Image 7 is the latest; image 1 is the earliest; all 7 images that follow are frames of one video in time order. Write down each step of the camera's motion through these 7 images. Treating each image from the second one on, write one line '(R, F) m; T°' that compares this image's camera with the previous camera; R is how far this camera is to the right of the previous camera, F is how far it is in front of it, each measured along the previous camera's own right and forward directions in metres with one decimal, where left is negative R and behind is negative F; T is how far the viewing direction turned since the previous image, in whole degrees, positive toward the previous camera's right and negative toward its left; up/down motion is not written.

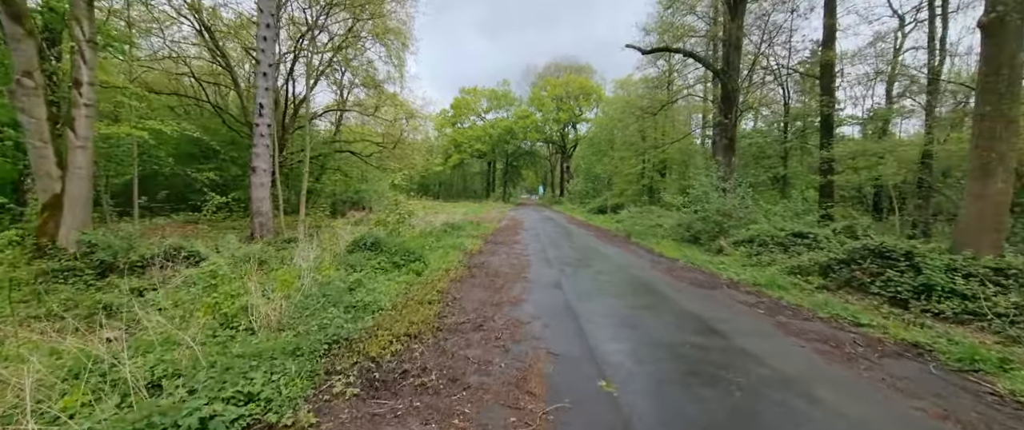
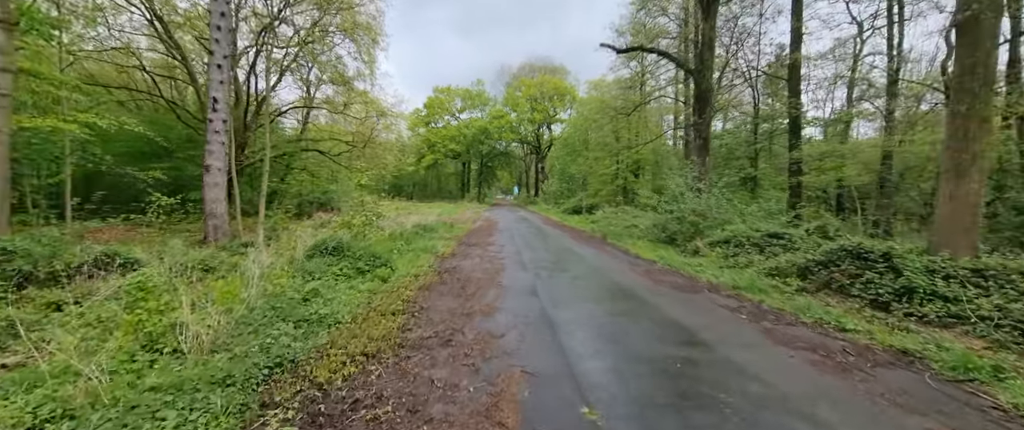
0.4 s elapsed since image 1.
(0.0, +0.4) m; +3°
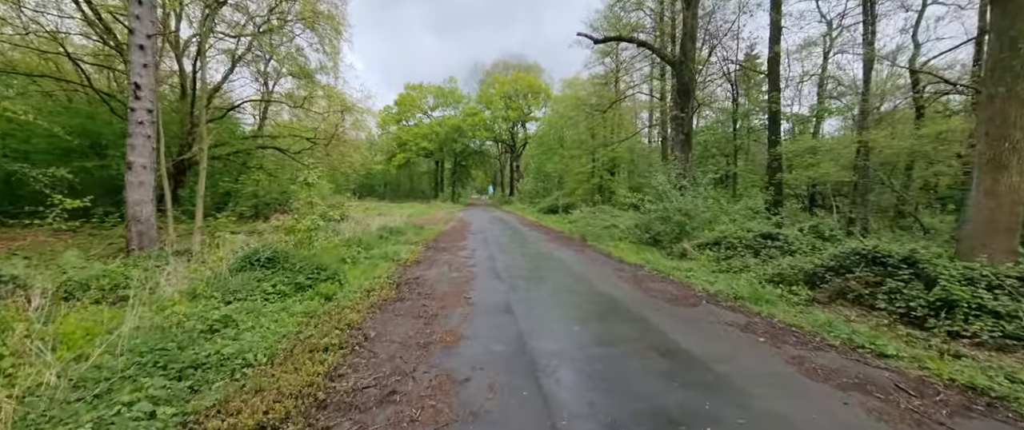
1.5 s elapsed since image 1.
(+0.1, +1.0) m; +3°
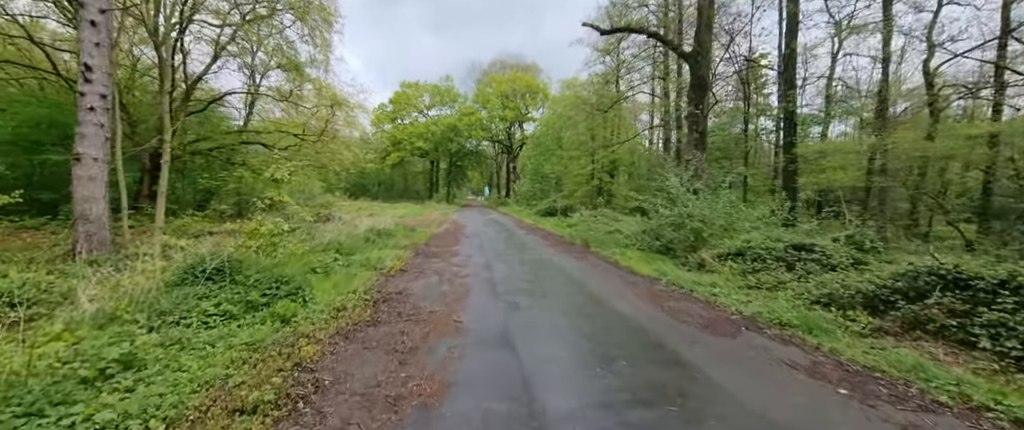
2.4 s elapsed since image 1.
(-0.1, +1.1) m; +1°
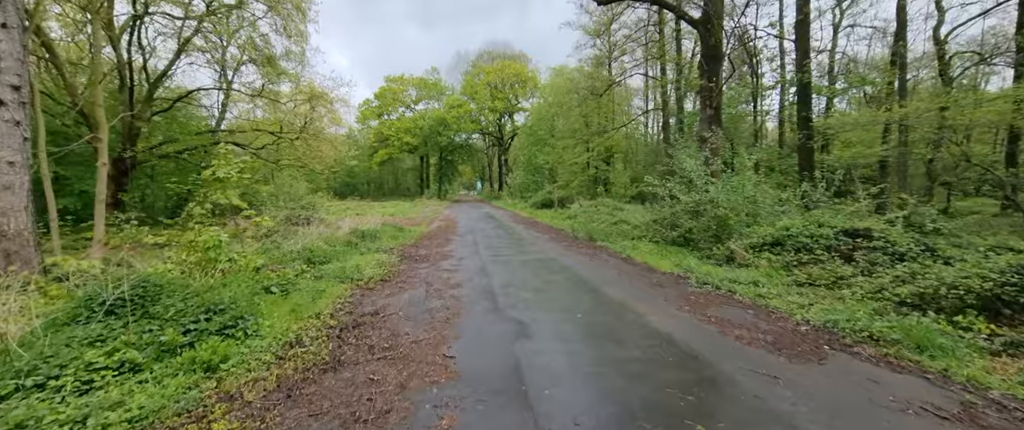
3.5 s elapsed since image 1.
(-0.1, +1.3) m; +1°
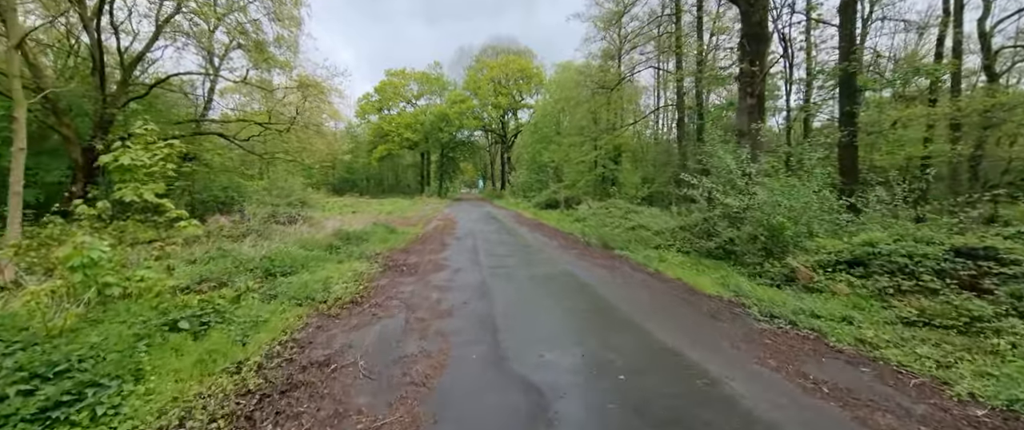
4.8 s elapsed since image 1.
(-0.1, +1.5) m; 0°
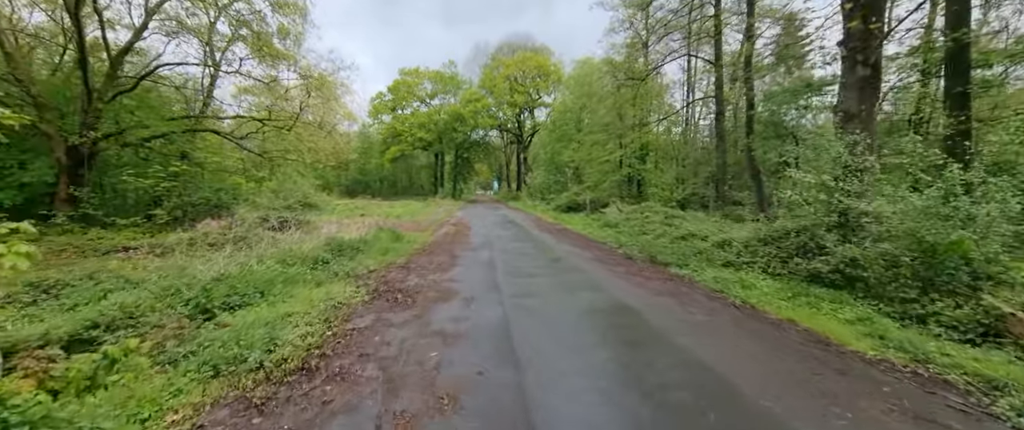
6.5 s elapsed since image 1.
(-0.3, +2.1) m; -2°
